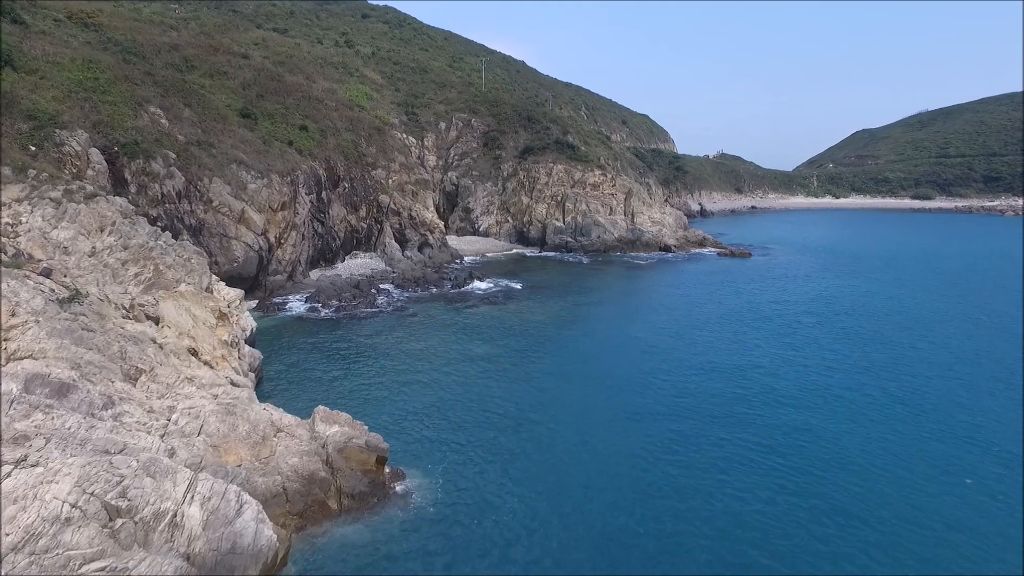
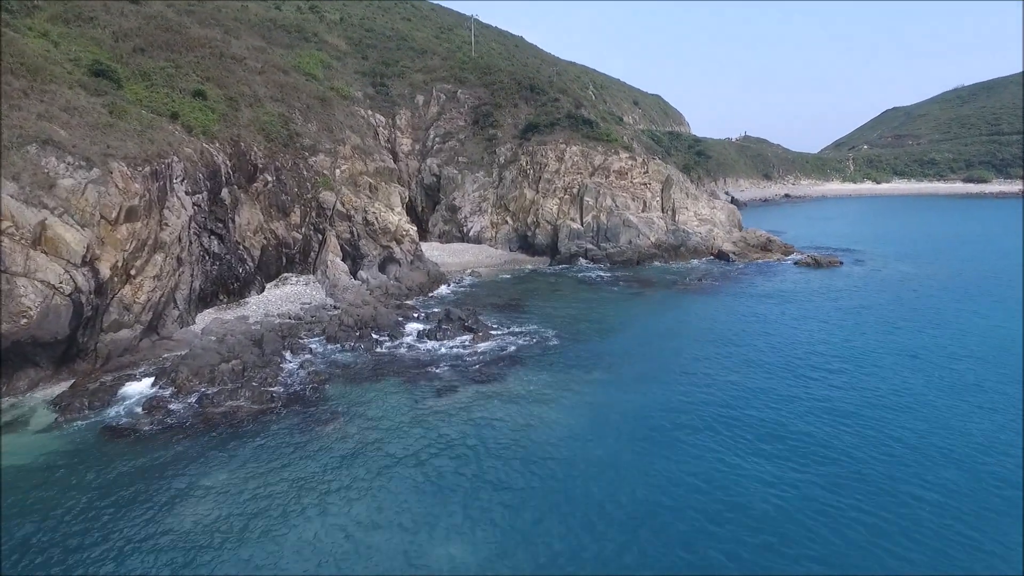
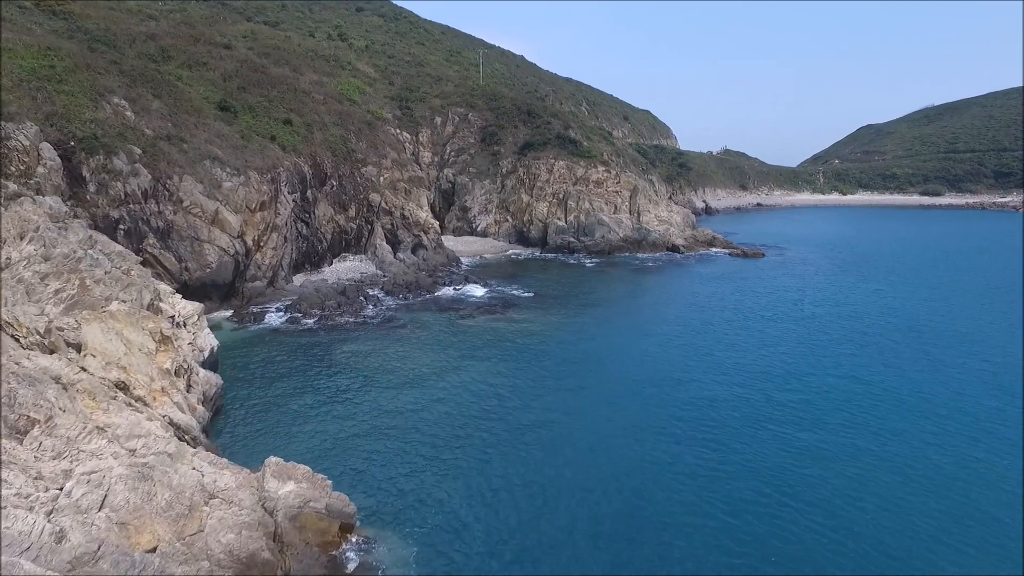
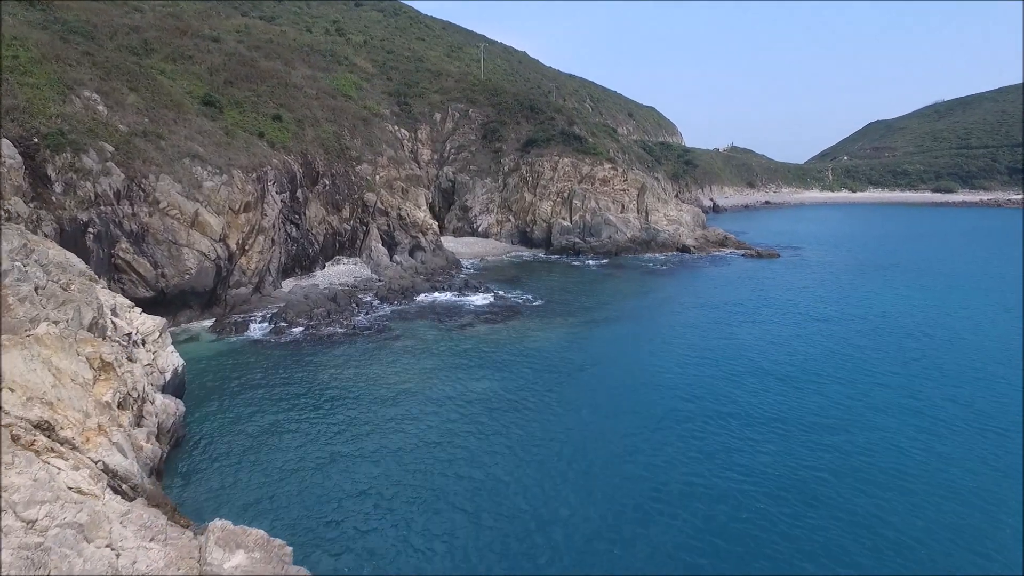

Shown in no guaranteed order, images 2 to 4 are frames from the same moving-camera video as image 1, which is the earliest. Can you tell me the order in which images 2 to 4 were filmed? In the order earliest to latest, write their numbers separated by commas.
3, 4, 2
